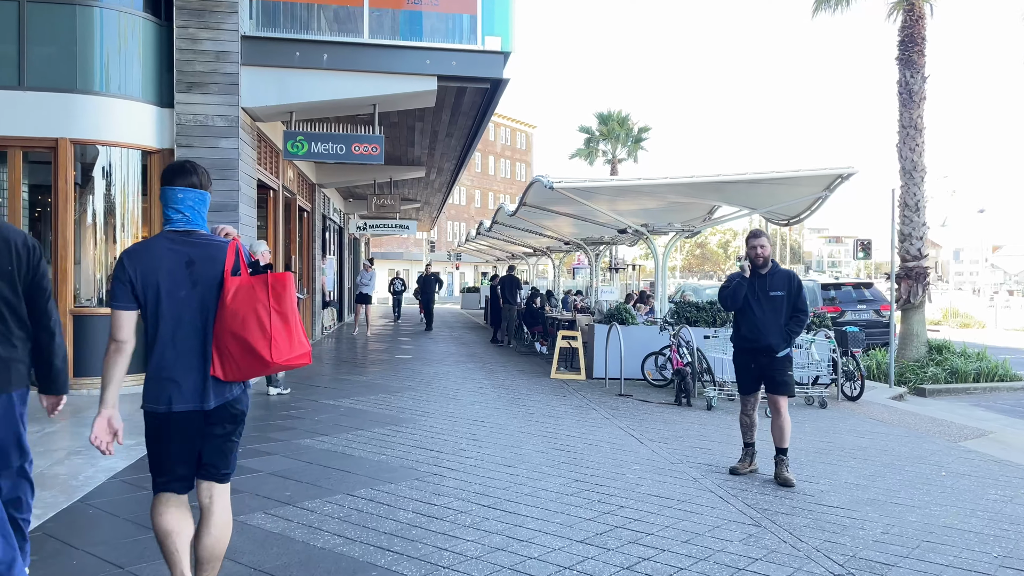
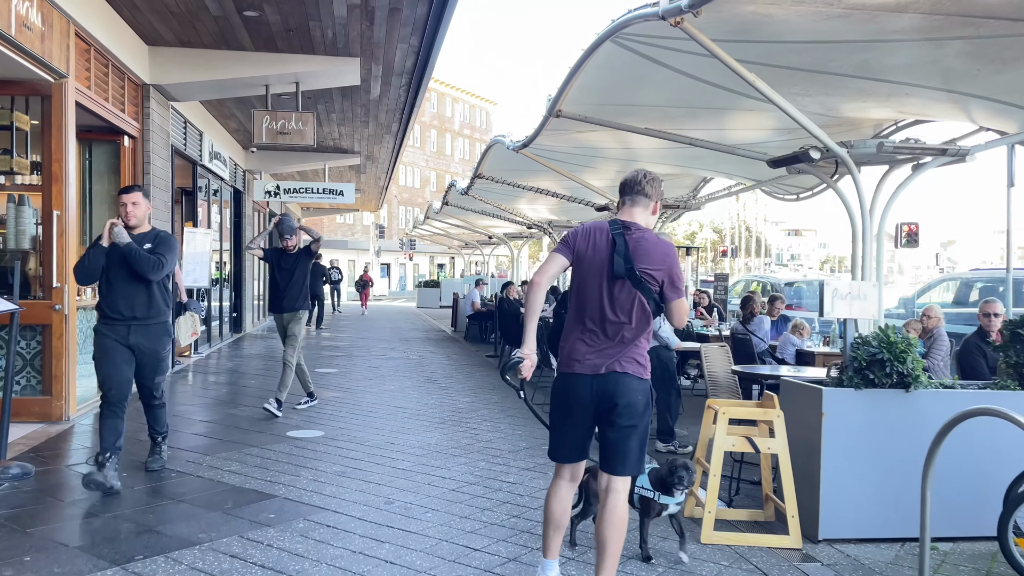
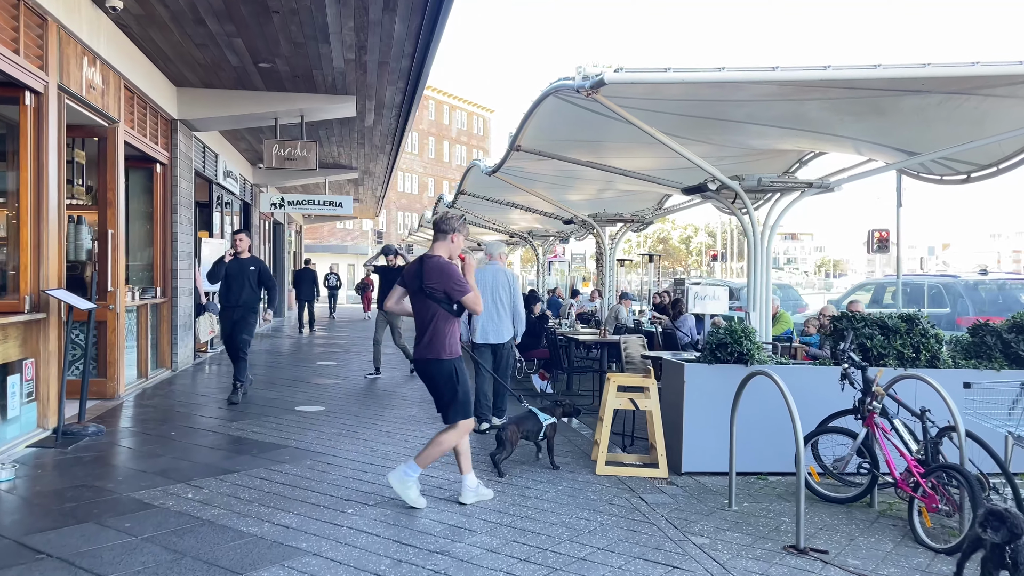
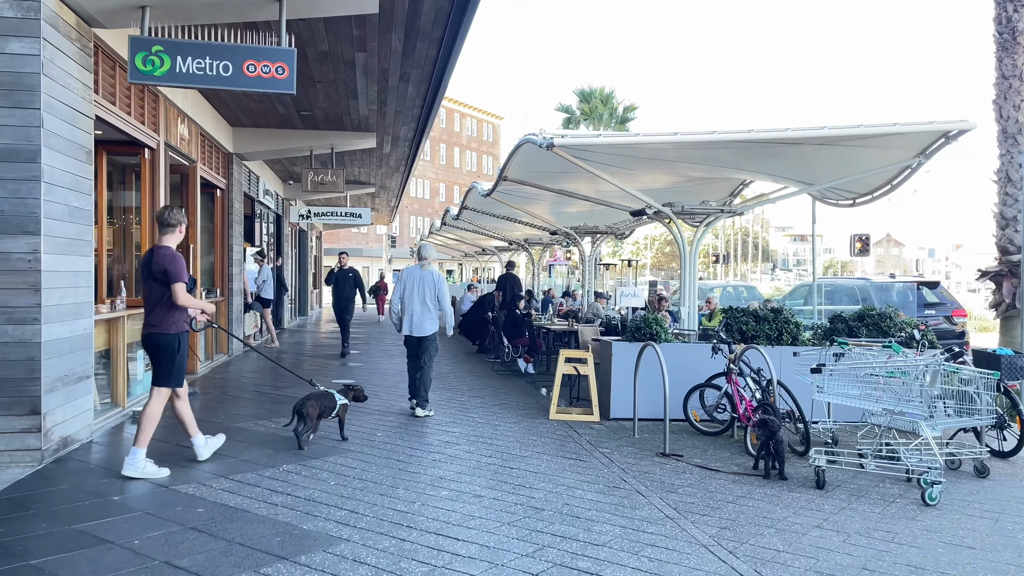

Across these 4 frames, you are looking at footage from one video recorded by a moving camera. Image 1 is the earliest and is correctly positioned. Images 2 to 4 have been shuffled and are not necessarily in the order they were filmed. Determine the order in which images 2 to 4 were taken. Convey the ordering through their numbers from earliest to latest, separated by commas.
4, 3, 2
